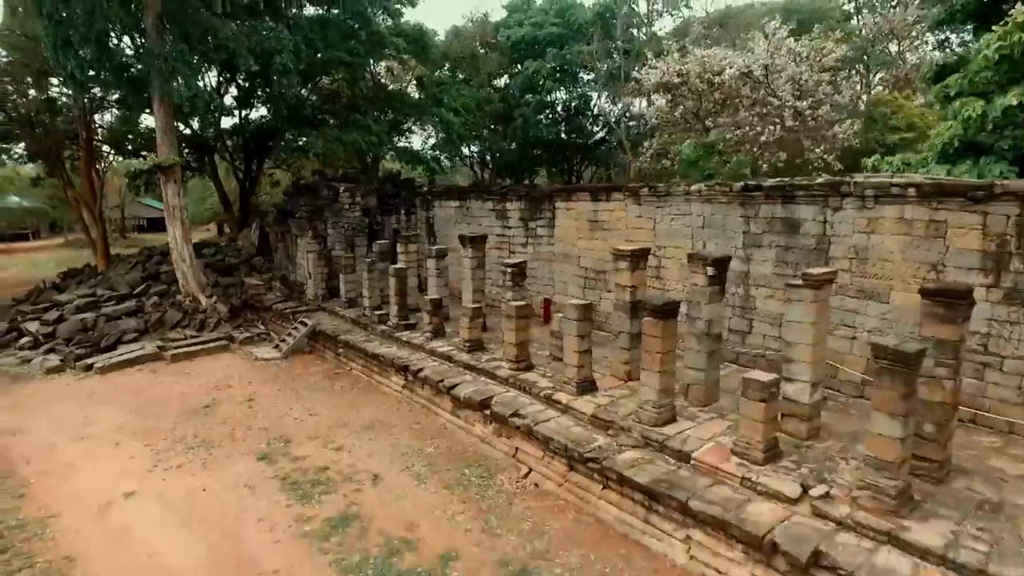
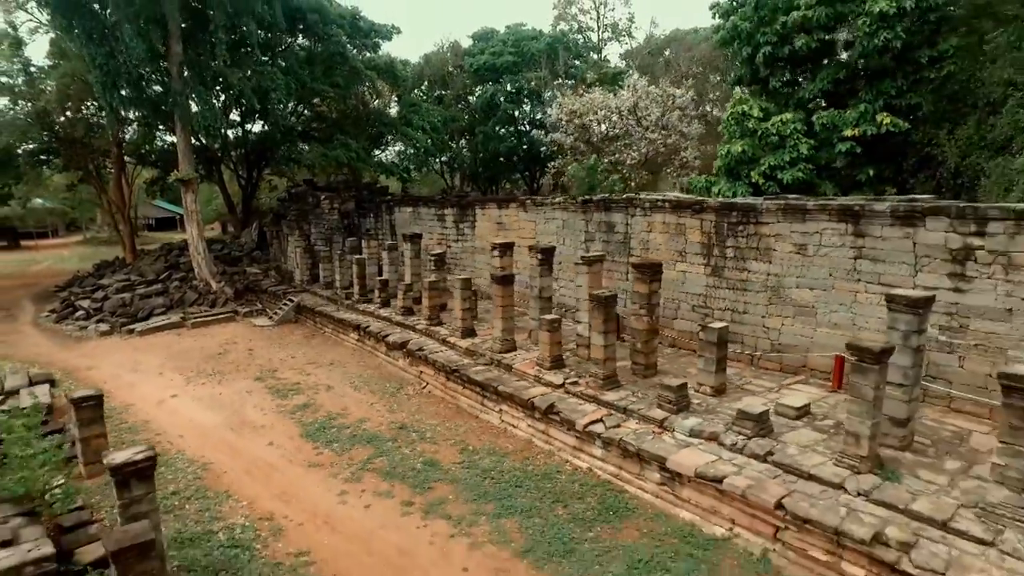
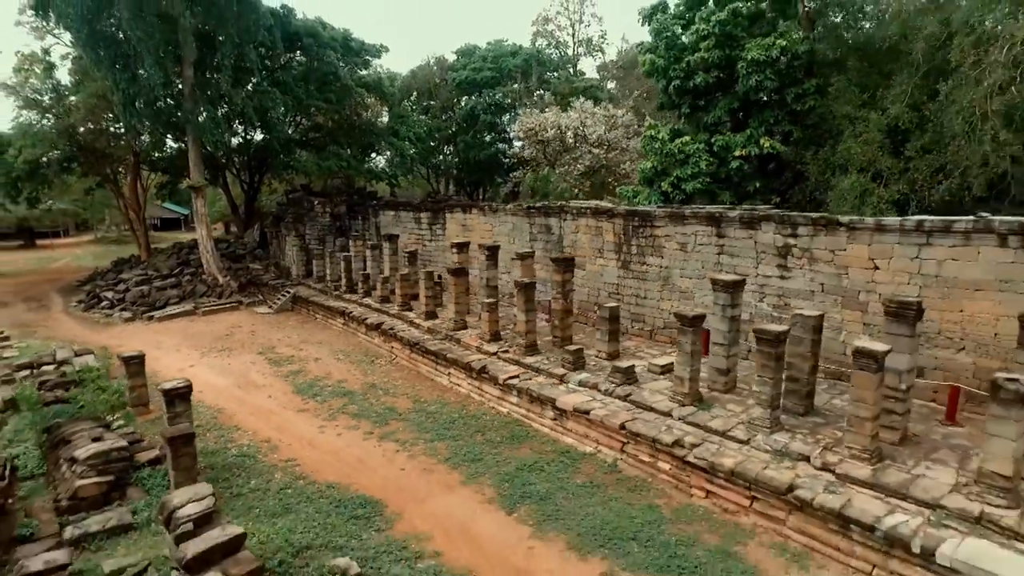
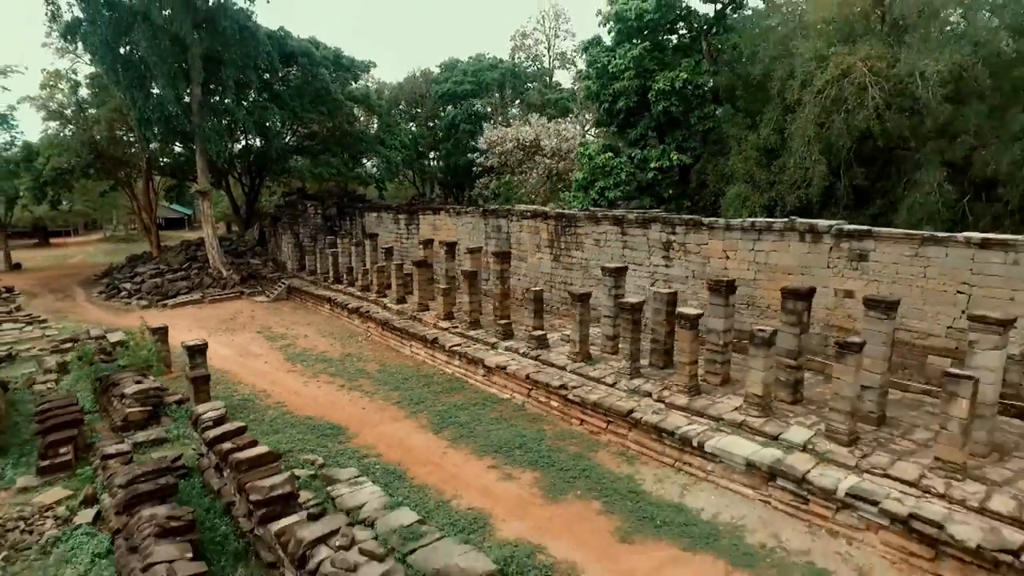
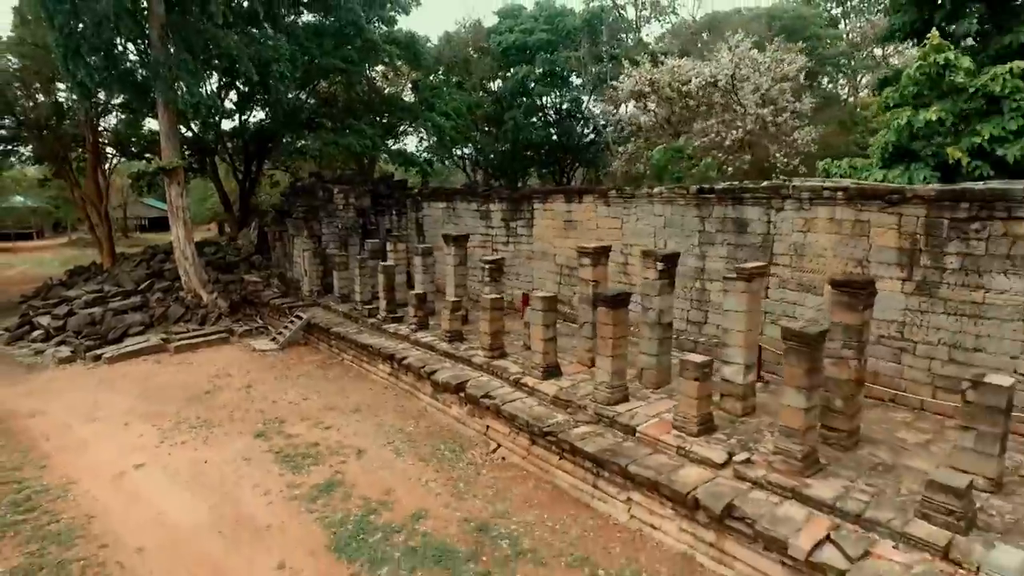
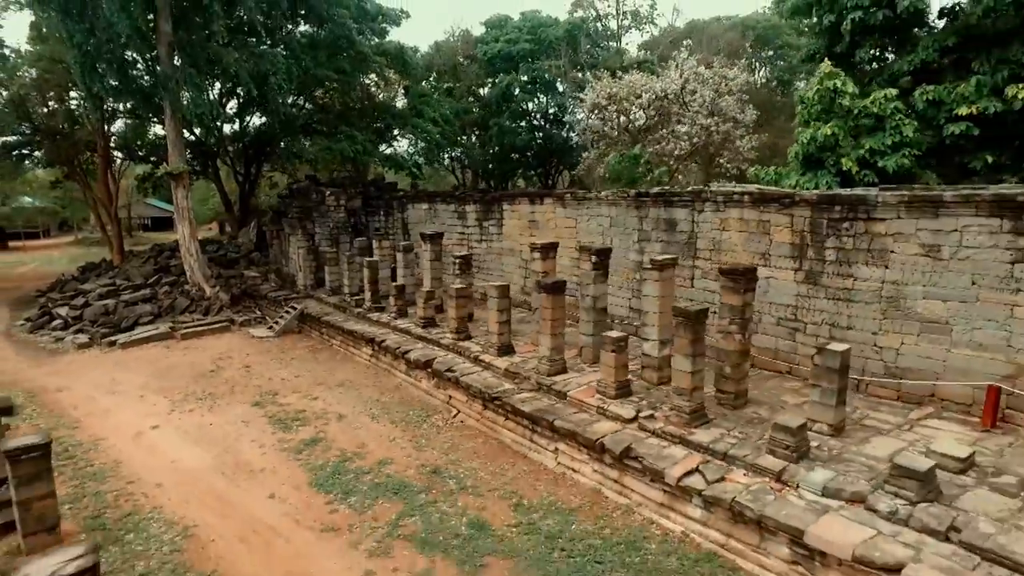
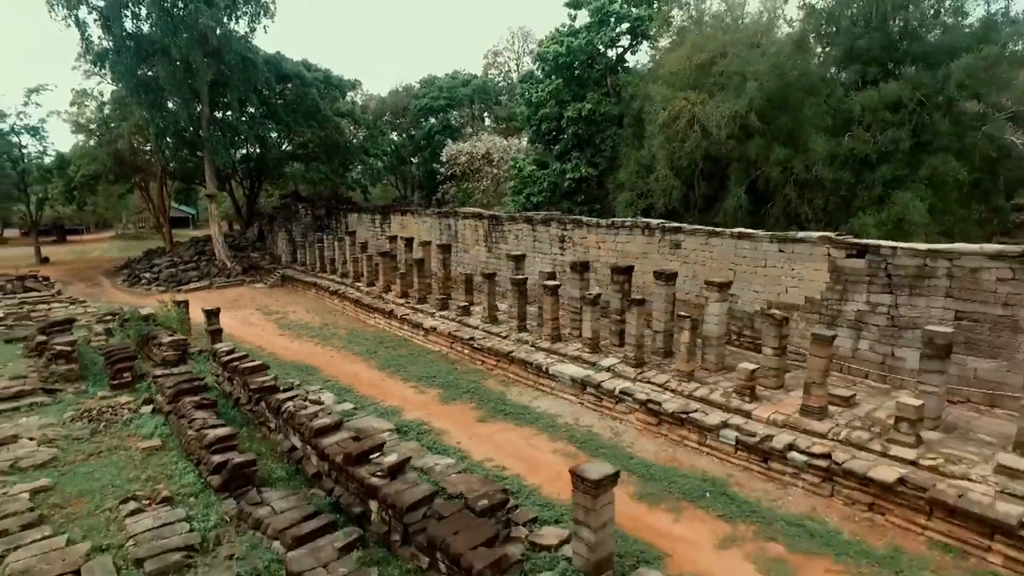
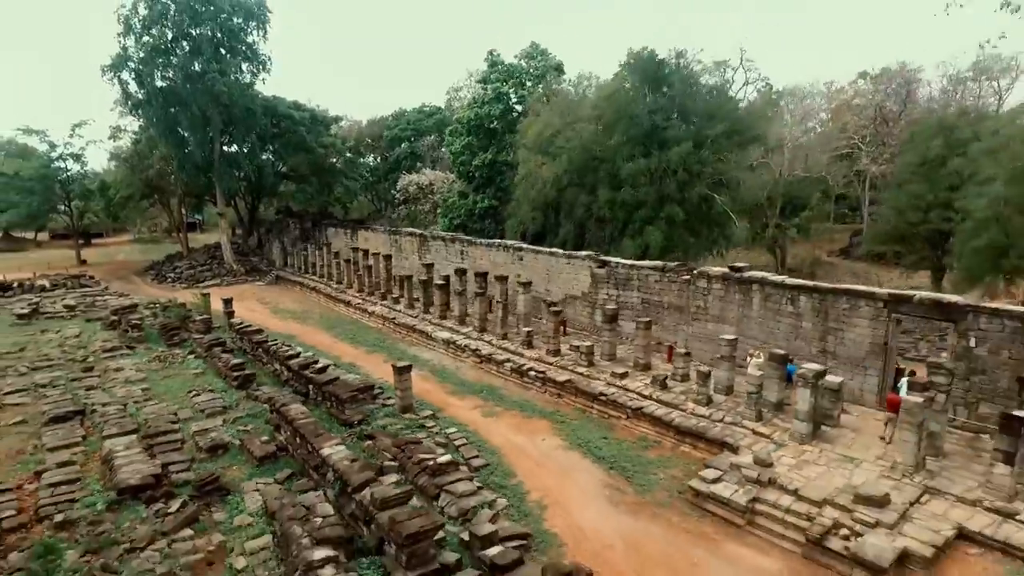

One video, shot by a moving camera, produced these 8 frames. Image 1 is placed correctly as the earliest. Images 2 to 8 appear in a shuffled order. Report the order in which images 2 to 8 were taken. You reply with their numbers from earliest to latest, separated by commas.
5, 6, 2, 3, 4, 7, 8
